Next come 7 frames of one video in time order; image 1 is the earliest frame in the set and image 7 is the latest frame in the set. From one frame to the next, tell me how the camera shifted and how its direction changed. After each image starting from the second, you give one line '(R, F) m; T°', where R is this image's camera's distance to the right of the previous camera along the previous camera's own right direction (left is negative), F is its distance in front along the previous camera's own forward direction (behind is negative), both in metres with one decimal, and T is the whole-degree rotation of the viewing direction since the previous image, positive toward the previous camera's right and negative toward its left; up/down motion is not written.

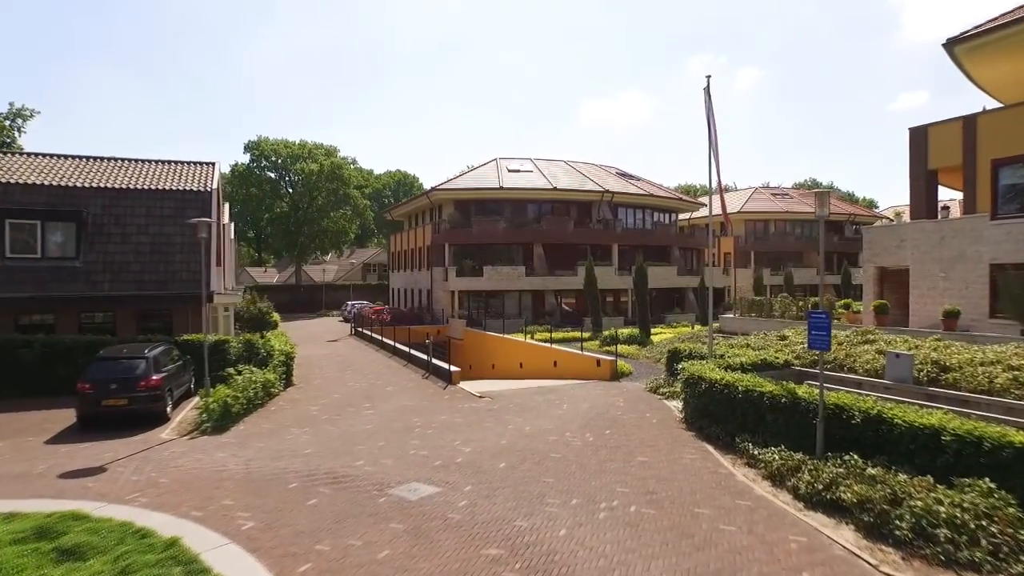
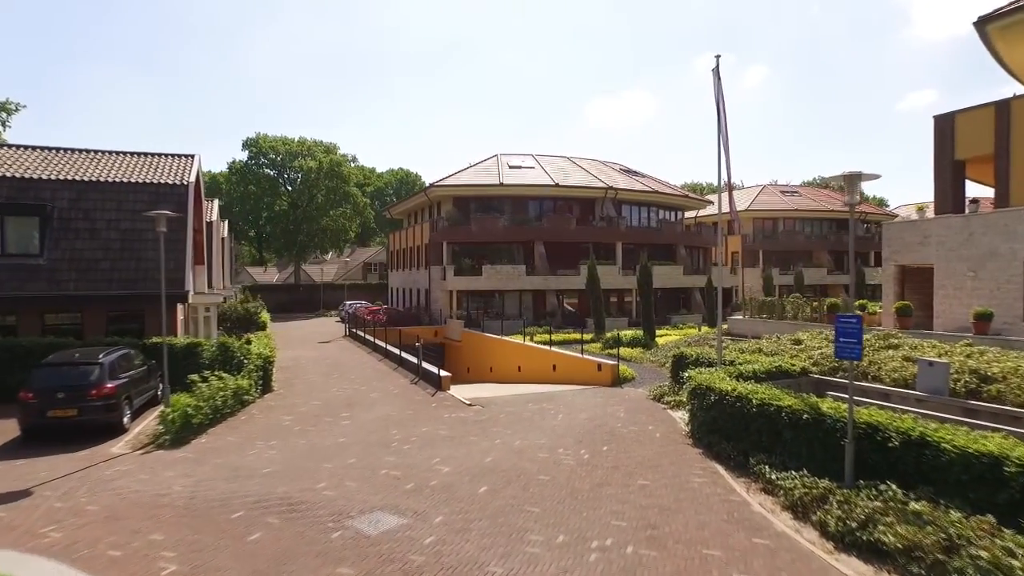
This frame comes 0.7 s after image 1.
(+0.3, +1.3) m; -1°
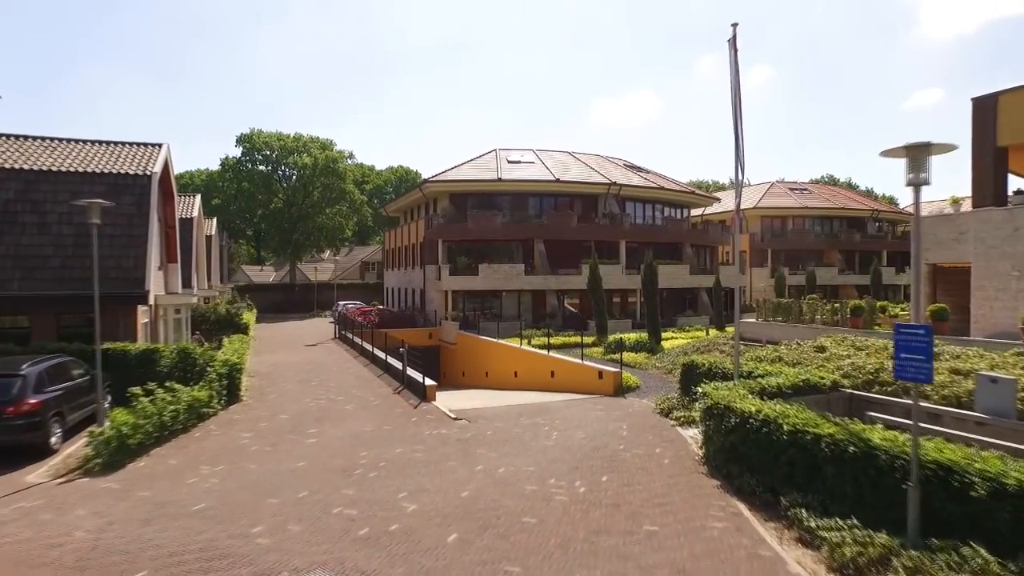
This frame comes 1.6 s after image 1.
(+0.3, +1.7) m; 0°
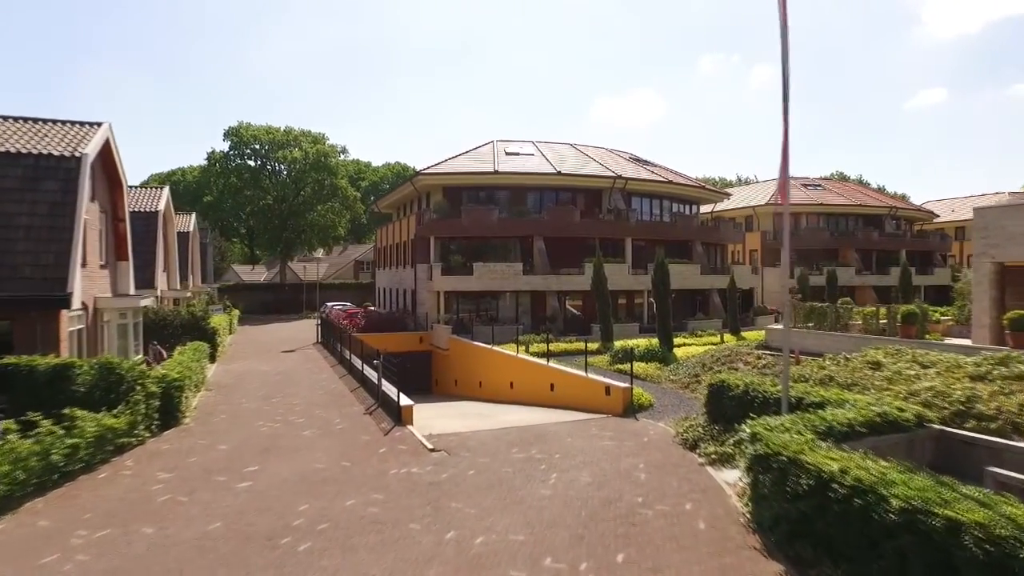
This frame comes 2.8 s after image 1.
(+0.2, +2.7) m; 0°
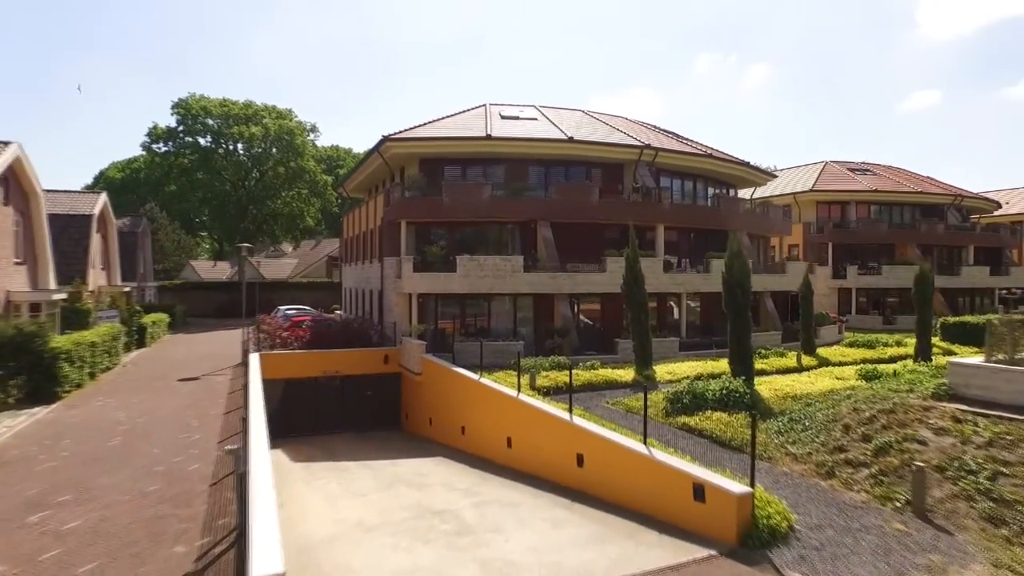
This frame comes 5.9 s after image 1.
(-0.1, +8.7) m; +1°
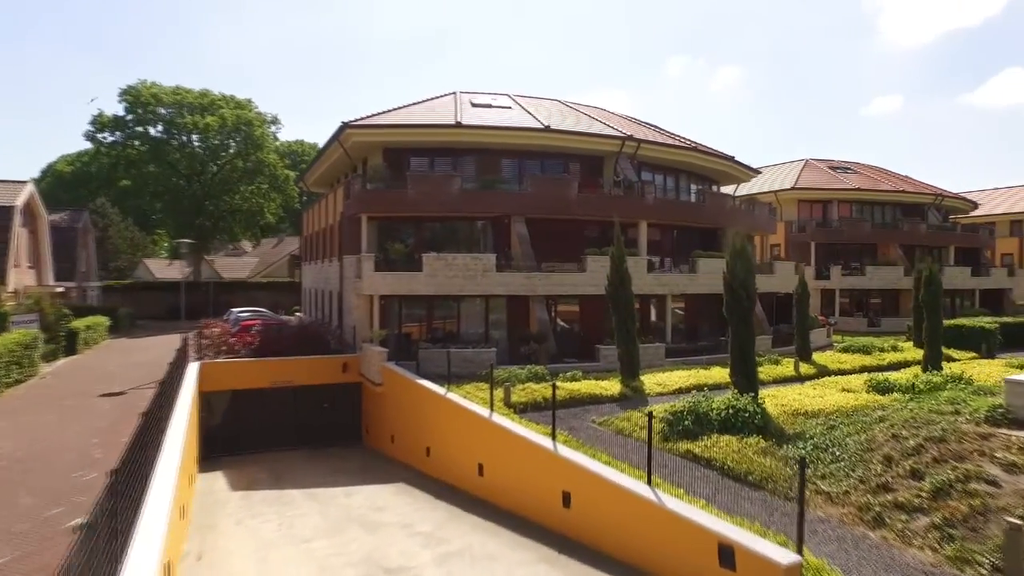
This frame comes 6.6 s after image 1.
(0.0, +2.2) m; +2°
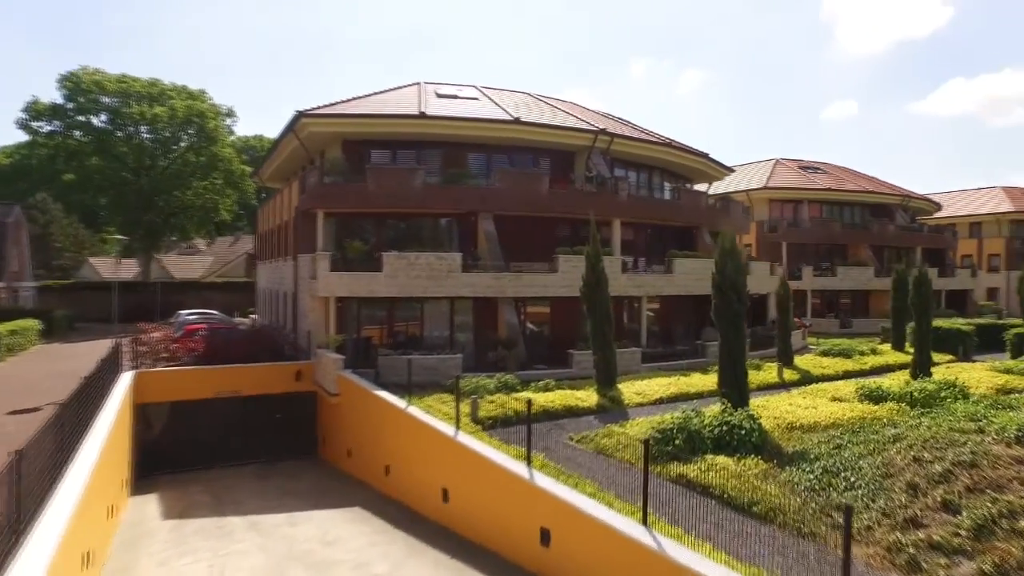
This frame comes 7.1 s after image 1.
(0.0, +1.5) m; +3°
